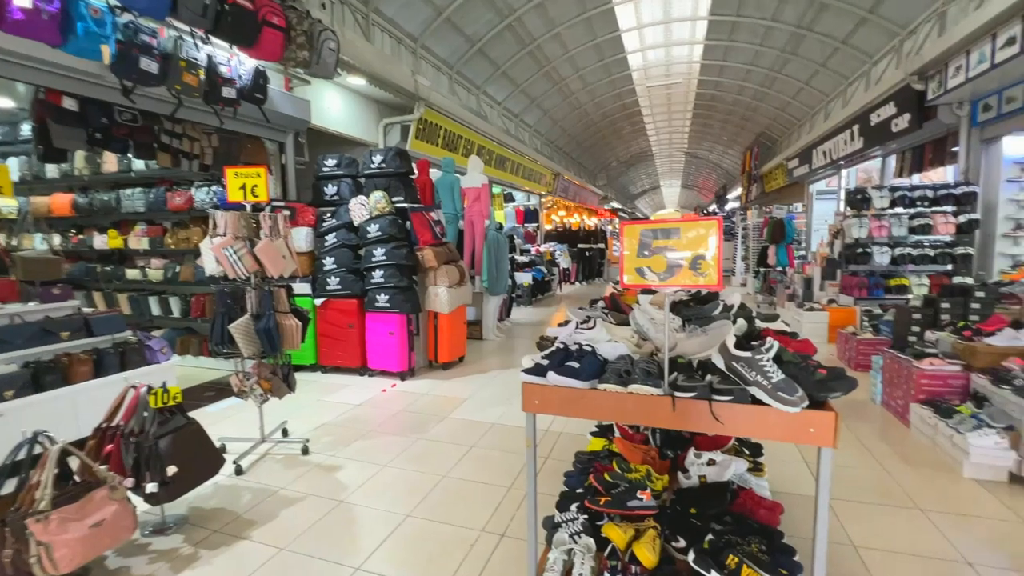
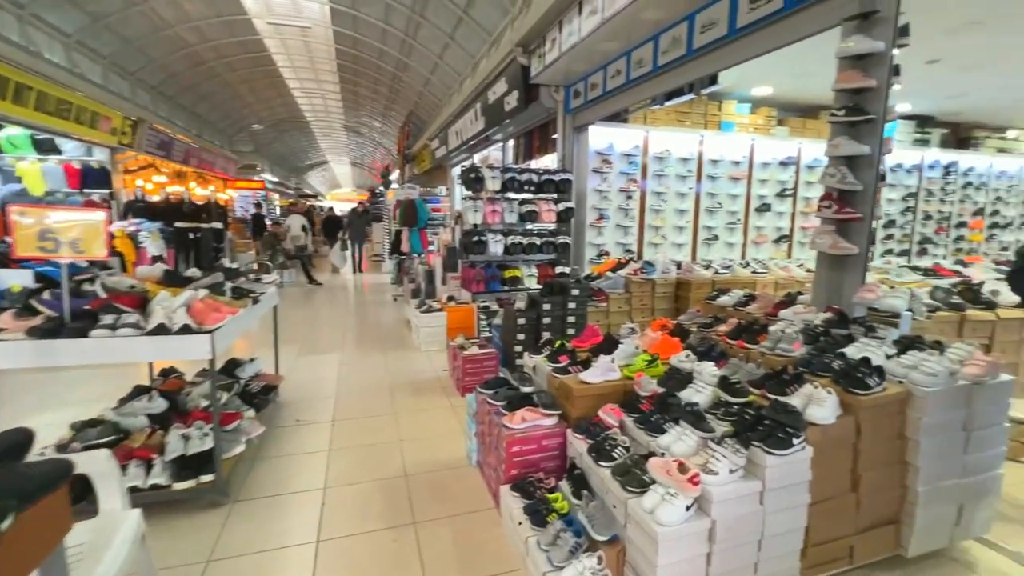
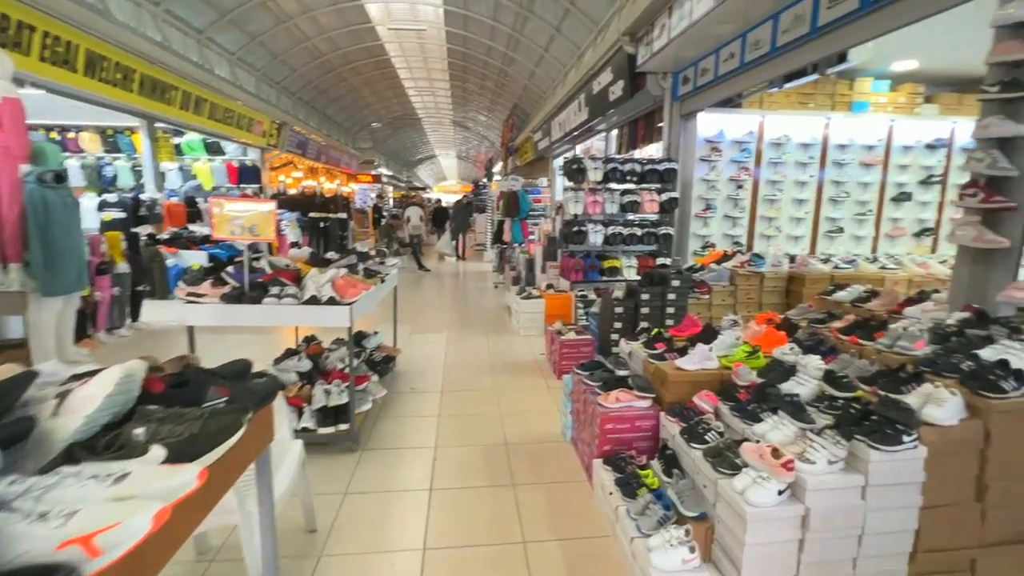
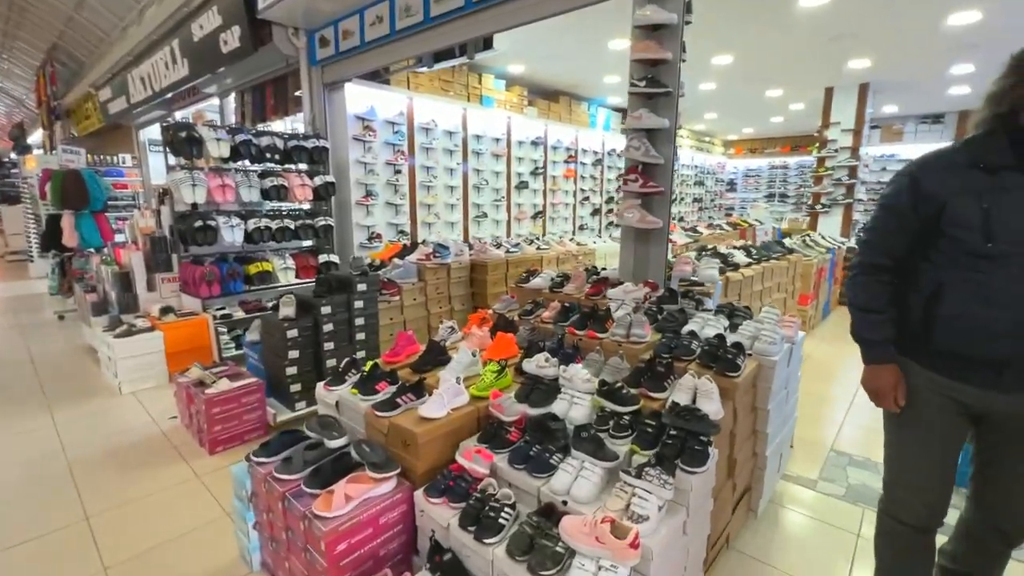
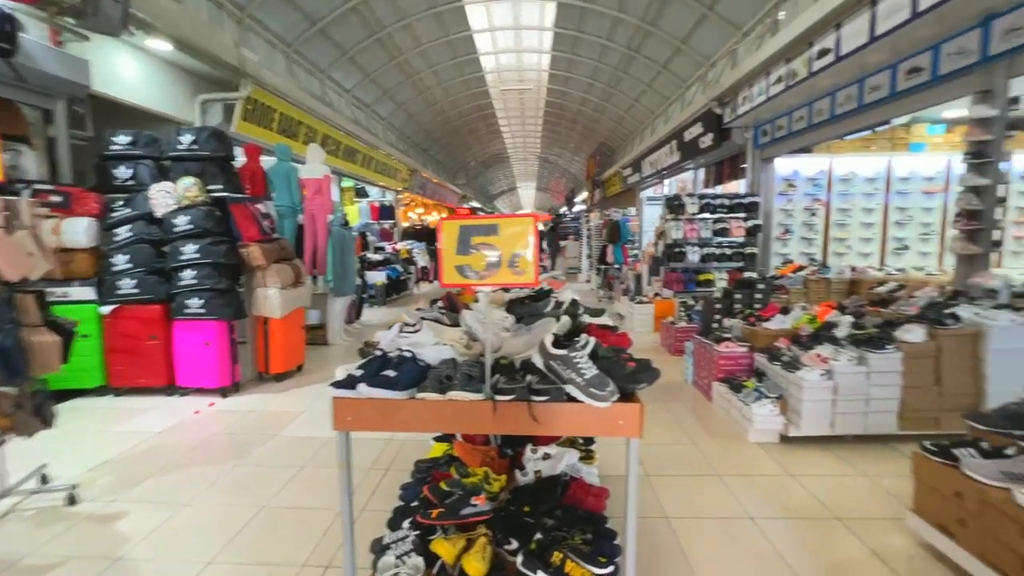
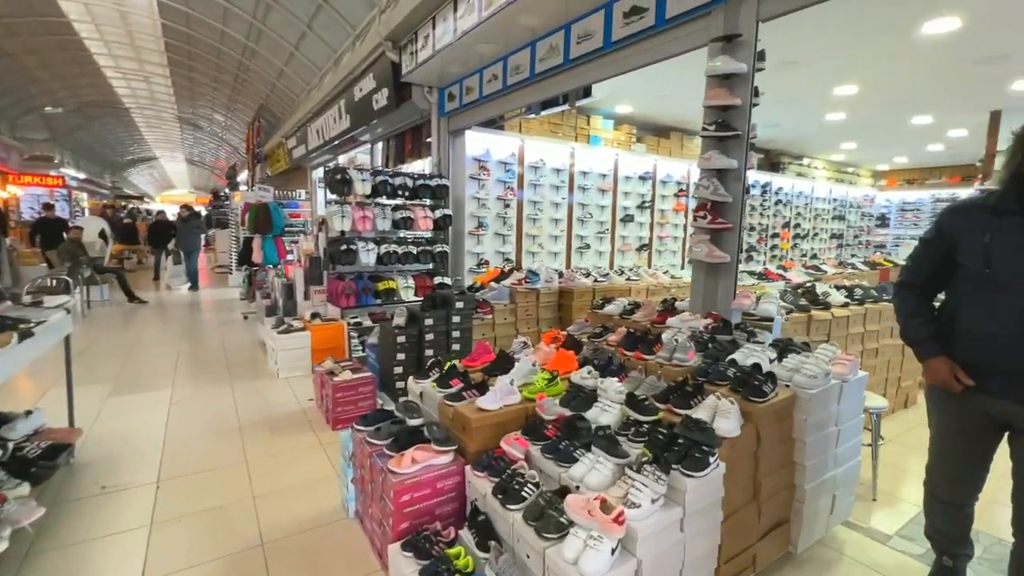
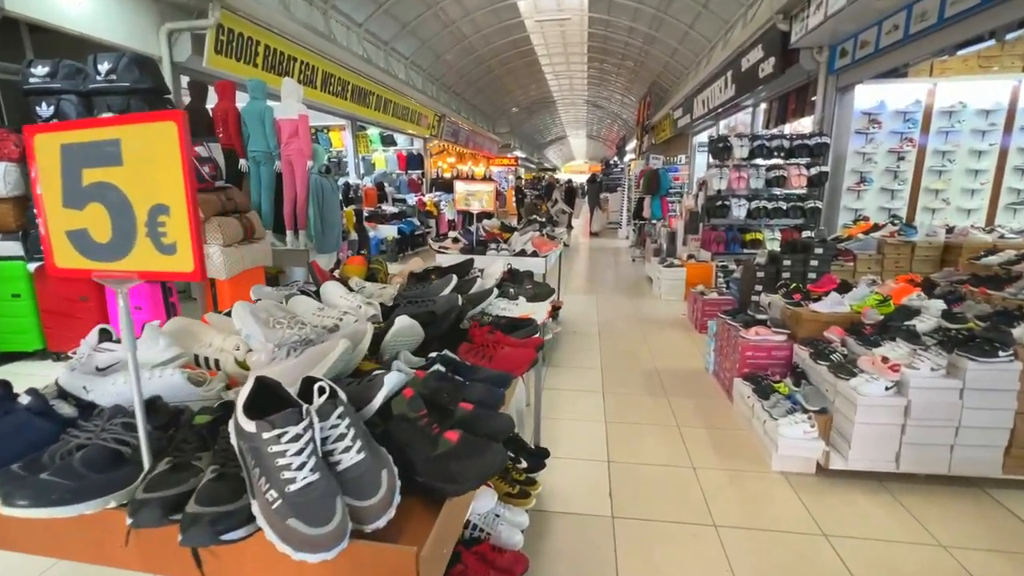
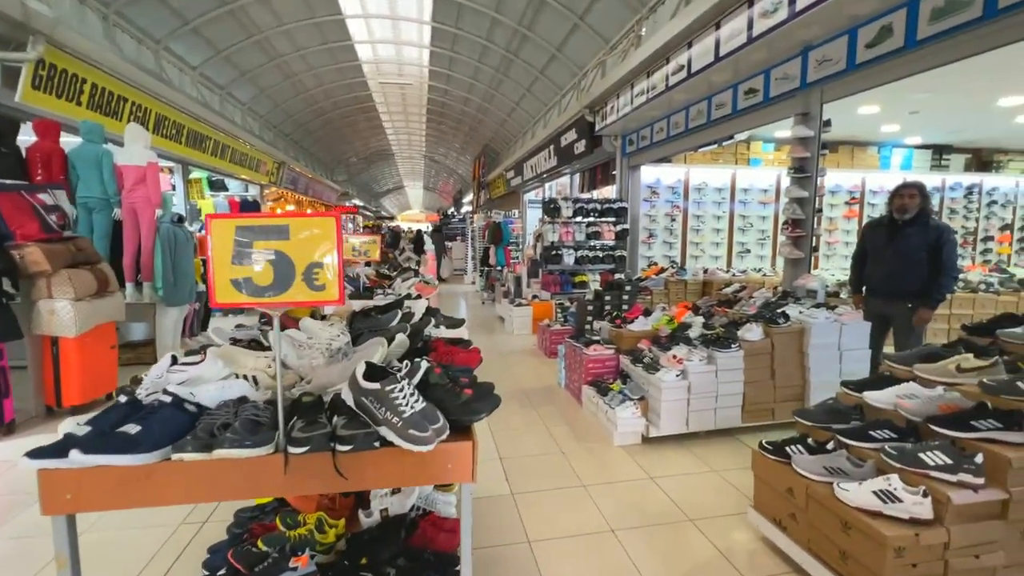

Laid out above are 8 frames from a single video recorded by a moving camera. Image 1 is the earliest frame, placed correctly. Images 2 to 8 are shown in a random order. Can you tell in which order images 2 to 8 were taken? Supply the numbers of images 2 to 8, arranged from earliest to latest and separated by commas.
5, 8, 7, 3, 2, 6, 4
